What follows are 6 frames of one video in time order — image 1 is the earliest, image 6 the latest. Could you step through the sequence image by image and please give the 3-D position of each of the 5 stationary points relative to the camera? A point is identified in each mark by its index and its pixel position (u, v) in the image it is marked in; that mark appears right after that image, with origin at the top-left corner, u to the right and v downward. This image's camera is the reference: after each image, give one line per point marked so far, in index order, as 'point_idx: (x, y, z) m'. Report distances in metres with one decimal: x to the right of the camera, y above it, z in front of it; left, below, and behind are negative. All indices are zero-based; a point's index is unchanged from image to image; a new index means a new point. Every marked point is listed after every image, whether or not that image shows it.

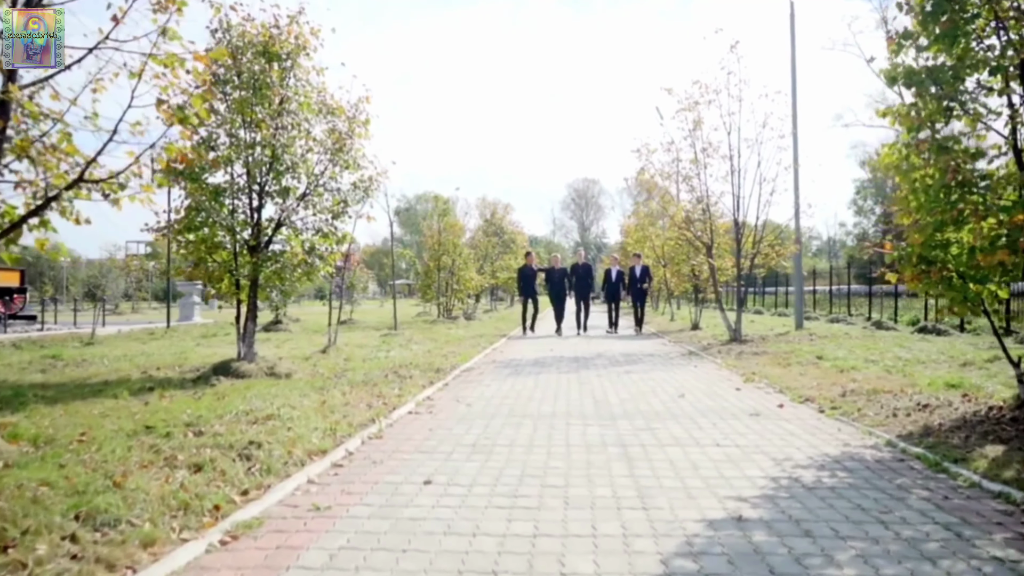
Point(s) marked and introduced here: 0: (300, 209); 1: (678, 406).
0: (-3.0, +1.1, +11.2) m
1: (+1.6, -1.2, +7.9) m
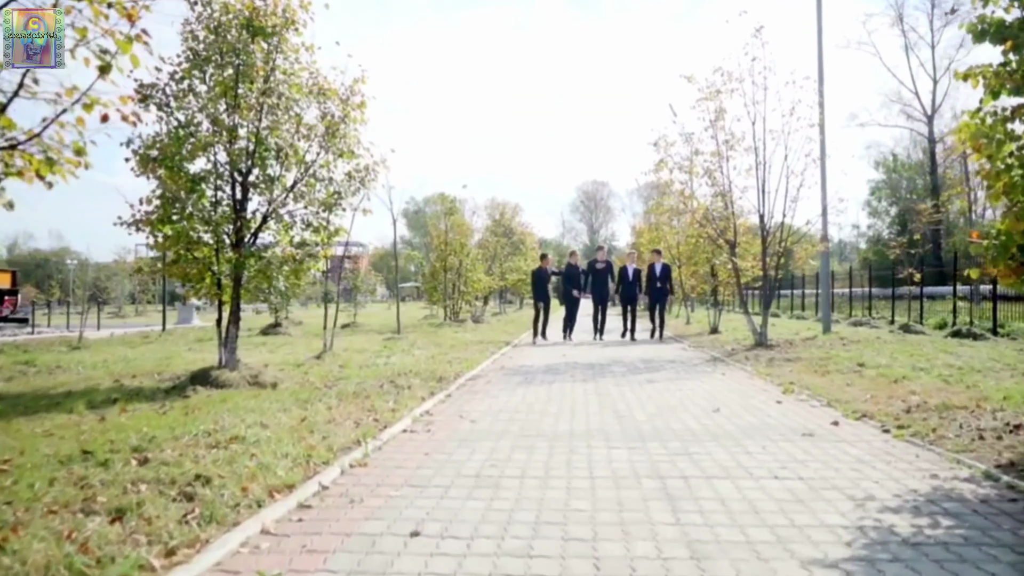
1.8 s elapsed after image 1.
0: (-2.9, +1.1, +10.2) m
1: (+1.7, -1.2, +6.8) m
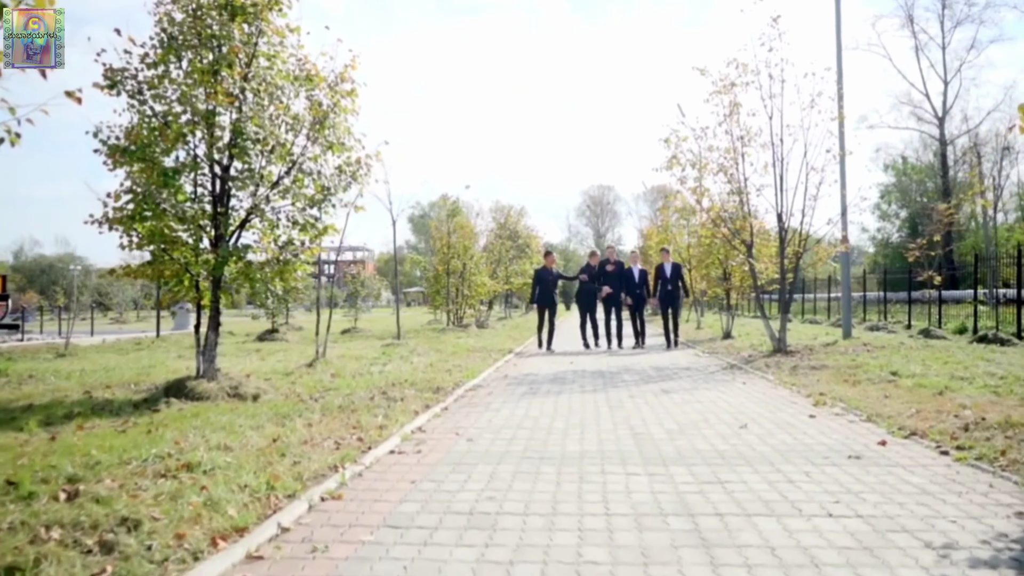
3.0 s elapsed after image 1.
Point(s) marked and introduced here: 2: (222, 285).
0: (-2.8, +1.1, +9.4) m
1: (+1.7, -1.2, +6.0) m
2: (-3.4, 0.0, +9.4) m
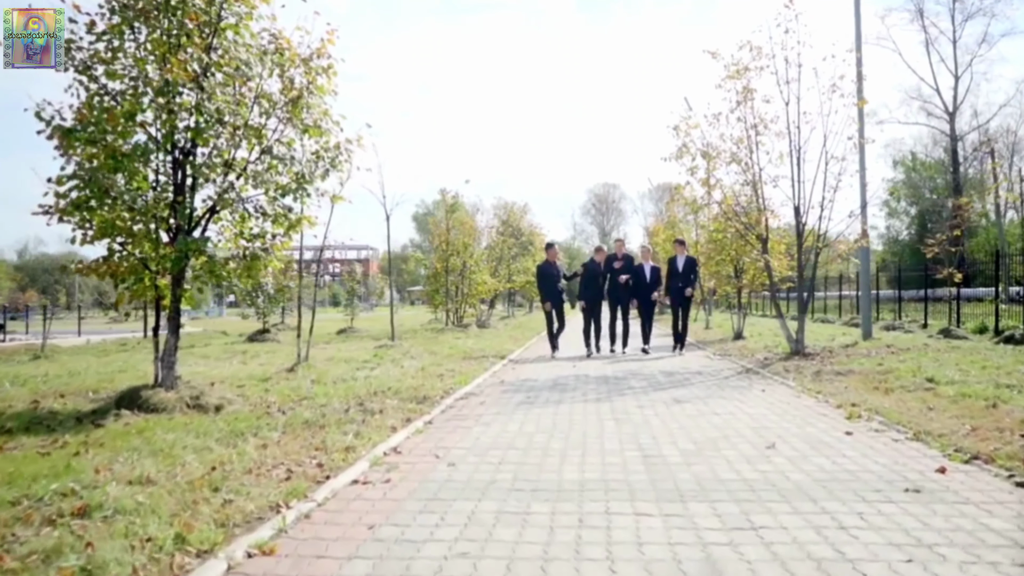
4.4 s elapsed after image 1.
0: (-2.9, +1.1, +8.5) m
1: (+1.7, -1.2, +5.0) m
2: (-3.5, +0.1, +8.5) m
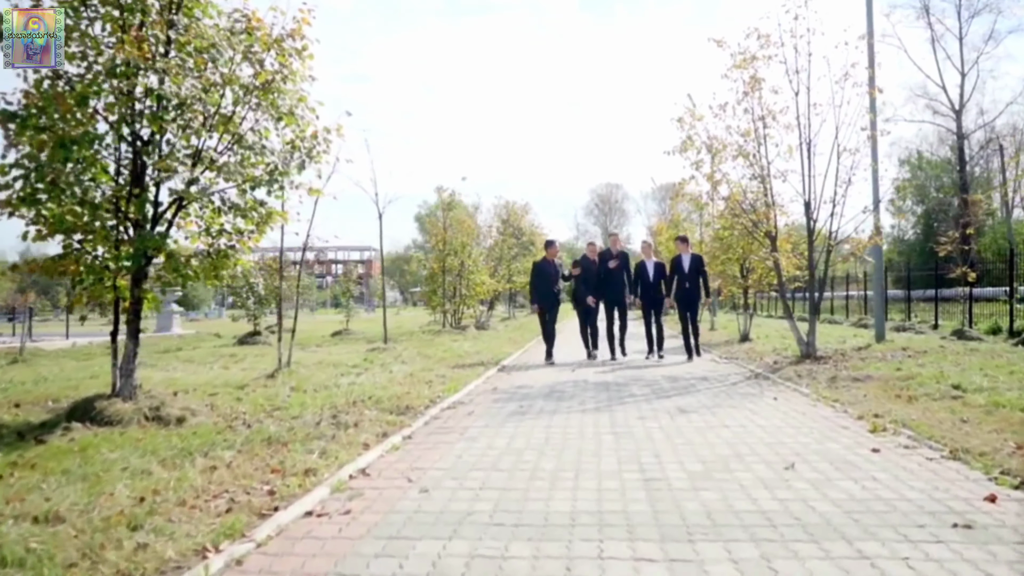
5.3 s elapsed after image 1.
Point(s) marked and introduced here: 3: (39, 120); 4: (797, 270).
0: (-3.0, +1.1, +7.9) m
1: (+1.6, -1.2, +4.3) m
2: (-3.6, +0.1, +7.8) m
3: (-4.1, +1.5, +7.0) m
4: (+5.7, +0.3, +15.9) m
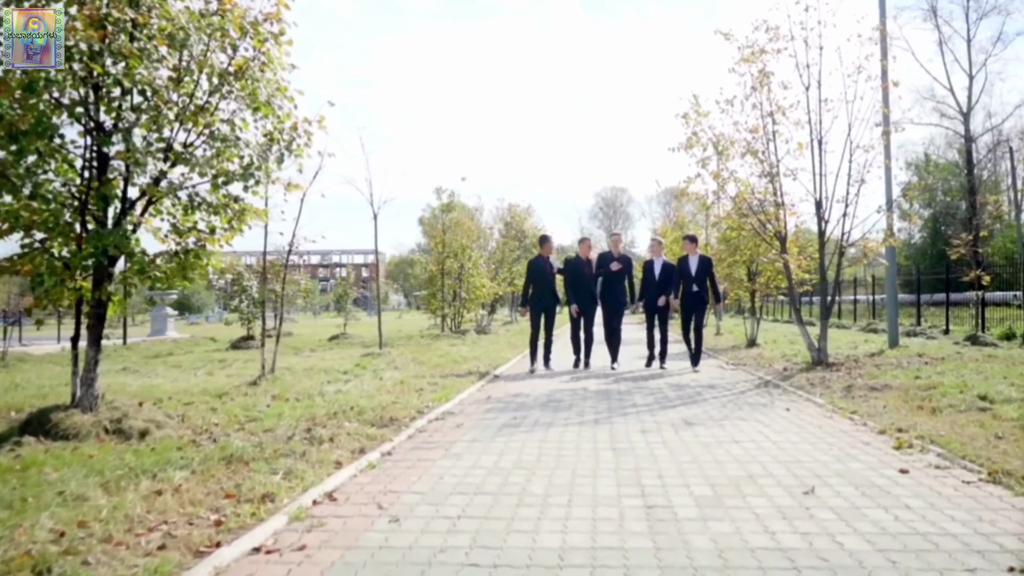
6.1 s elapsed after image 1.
0: (-3.1, +1.1, +7.3) m
1: (+1.5, -1.2, +3.8) m
2: (-3.7, 0.0, +7.3) m
3: (-4.2, +1.5, +6.5) m
4: (+5.7, +0.3, +15.3) m
